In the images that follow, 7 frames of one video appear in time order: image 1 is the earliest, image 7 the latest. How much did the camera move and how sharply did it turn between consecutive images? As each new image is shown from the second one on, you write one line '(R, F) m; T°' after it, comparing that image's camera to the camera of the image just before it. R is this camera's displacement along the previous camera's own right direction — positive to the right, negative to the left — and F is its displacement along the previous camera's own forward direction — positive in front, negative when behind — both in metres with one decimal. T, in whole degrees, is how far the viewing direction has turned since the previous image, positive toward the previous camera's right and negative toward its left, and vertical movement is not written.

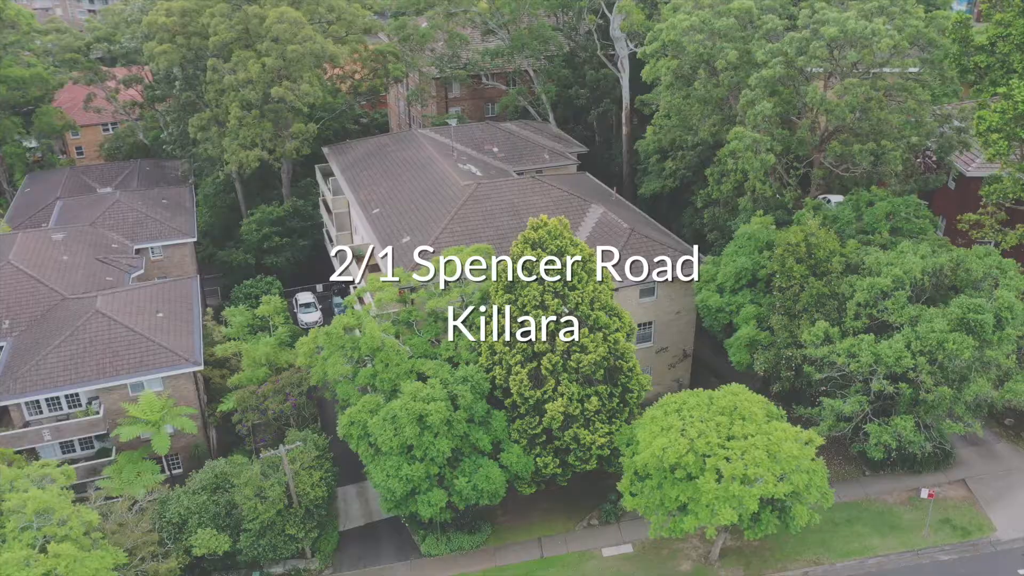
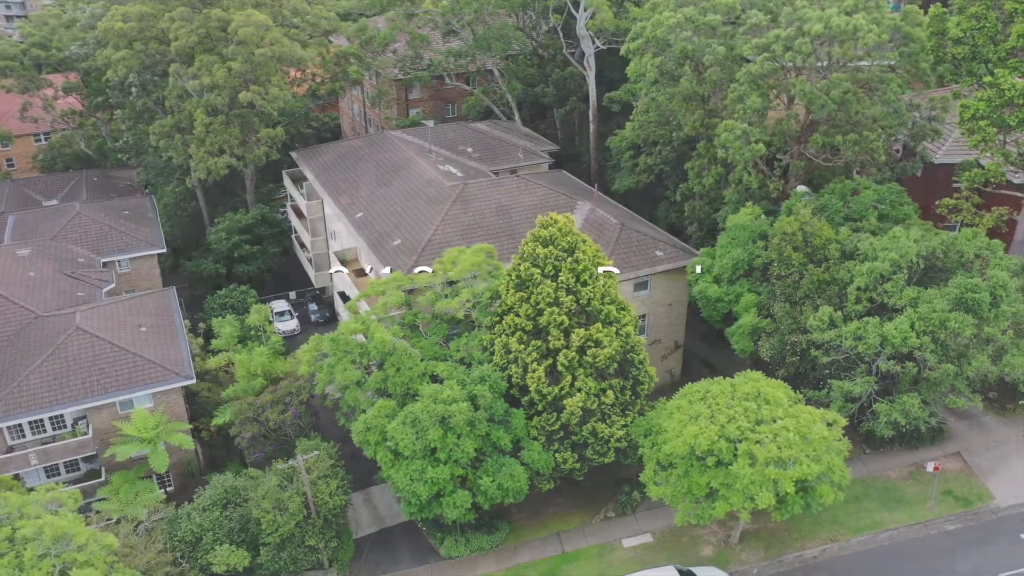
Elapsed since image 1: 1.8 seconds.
(-2.6, 0.0) m; +5°
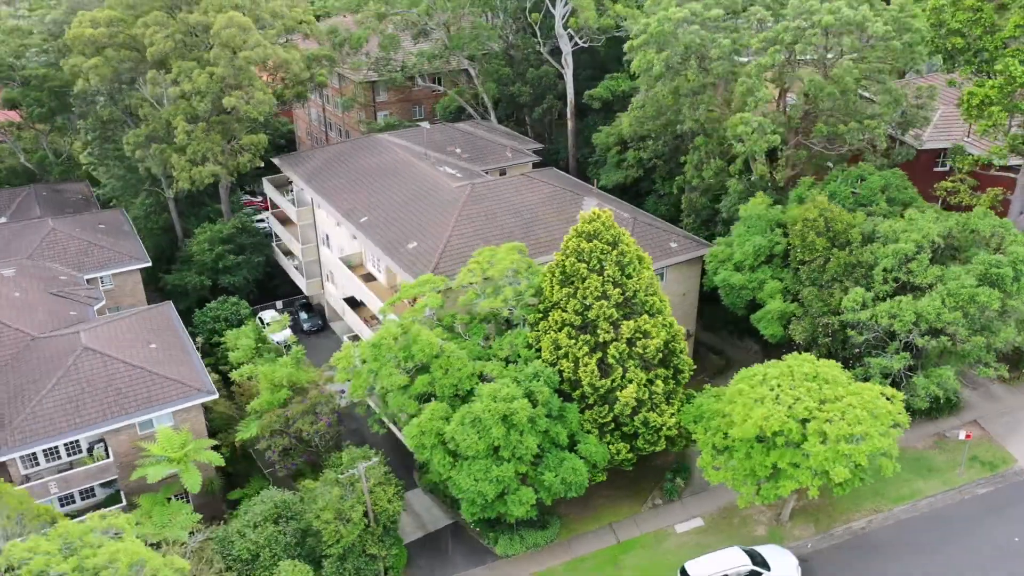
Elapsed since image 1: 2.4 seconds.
(-4.1, +0.1) m; +5°
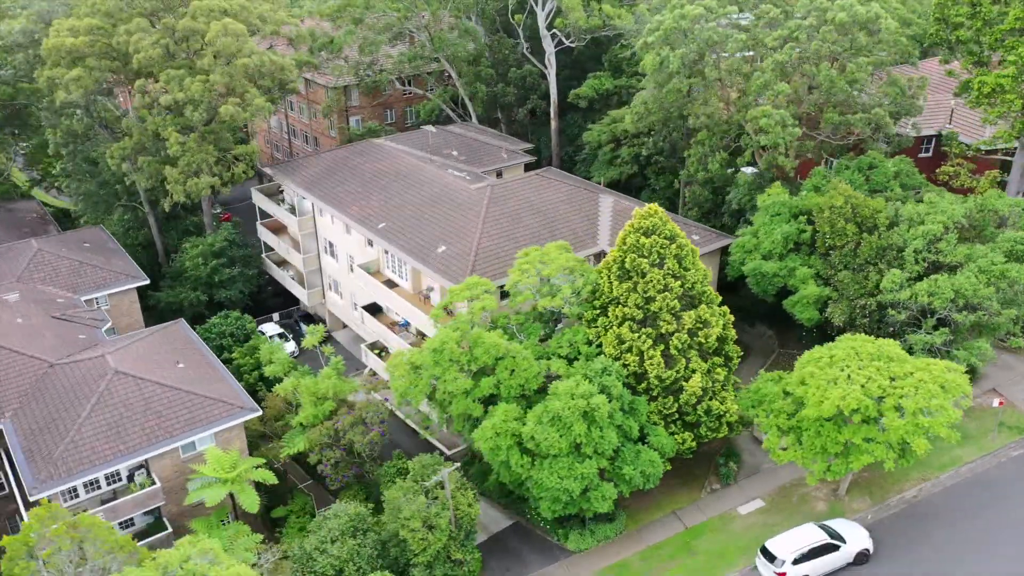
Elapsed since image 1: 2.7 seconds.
(-4.8, 0.0) m; +6°
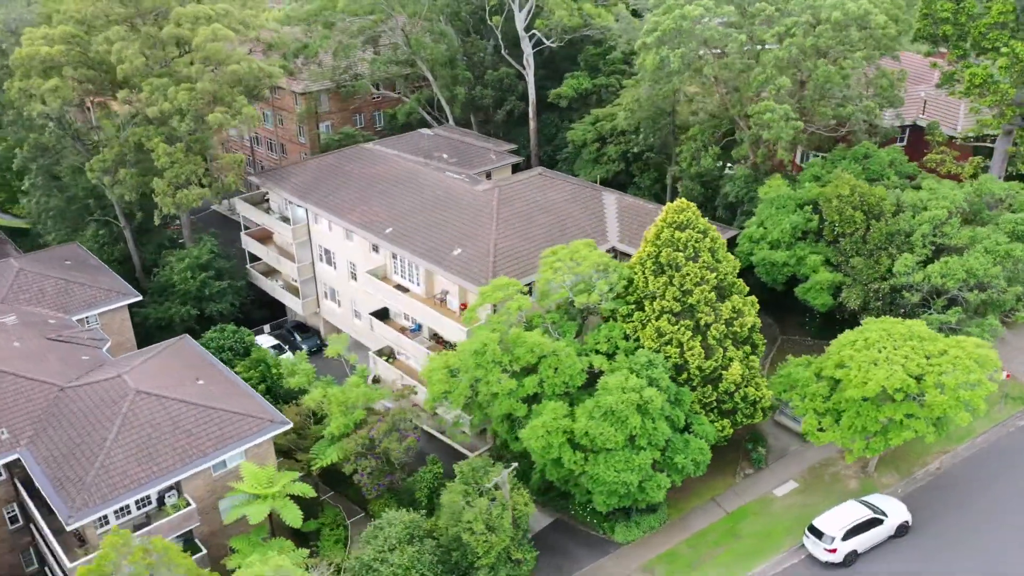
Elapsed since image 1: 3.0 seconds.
(-3.8, 0.0) m; +5°
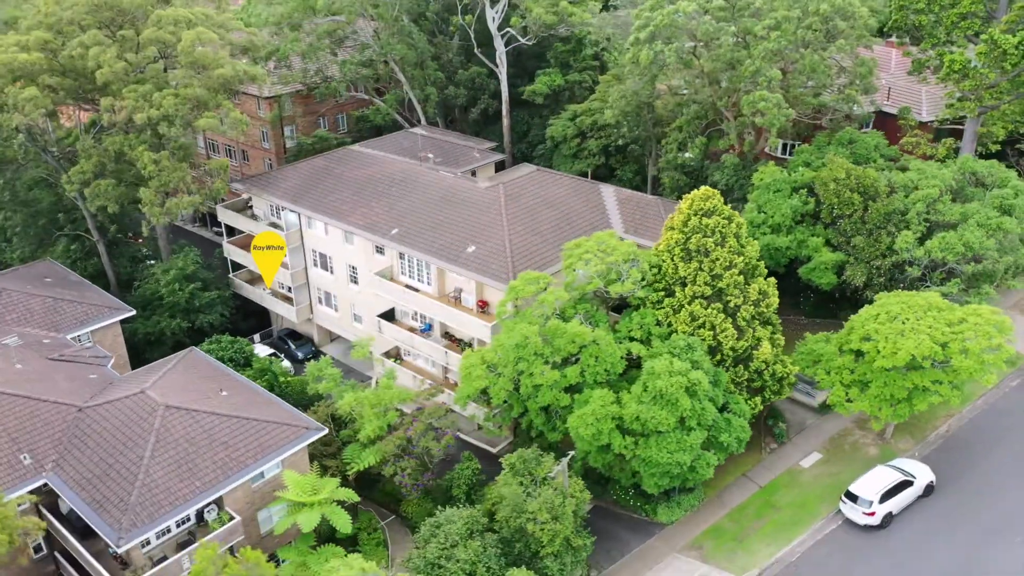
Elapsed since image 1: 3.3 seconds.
(-4.1, -0.1) m; +6°
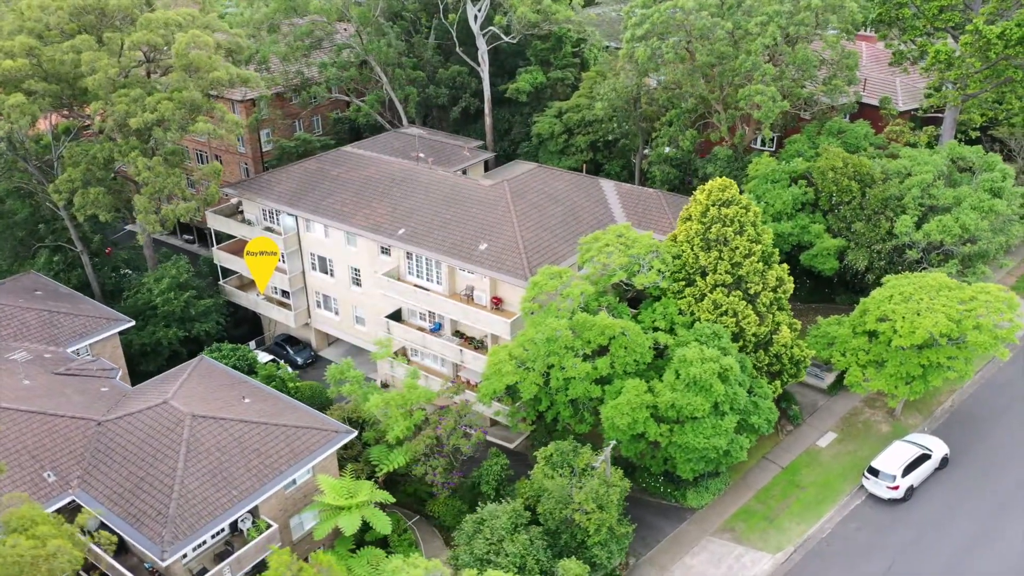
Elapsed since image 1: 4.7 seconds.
(-3.0, -0.1) m; +4°
